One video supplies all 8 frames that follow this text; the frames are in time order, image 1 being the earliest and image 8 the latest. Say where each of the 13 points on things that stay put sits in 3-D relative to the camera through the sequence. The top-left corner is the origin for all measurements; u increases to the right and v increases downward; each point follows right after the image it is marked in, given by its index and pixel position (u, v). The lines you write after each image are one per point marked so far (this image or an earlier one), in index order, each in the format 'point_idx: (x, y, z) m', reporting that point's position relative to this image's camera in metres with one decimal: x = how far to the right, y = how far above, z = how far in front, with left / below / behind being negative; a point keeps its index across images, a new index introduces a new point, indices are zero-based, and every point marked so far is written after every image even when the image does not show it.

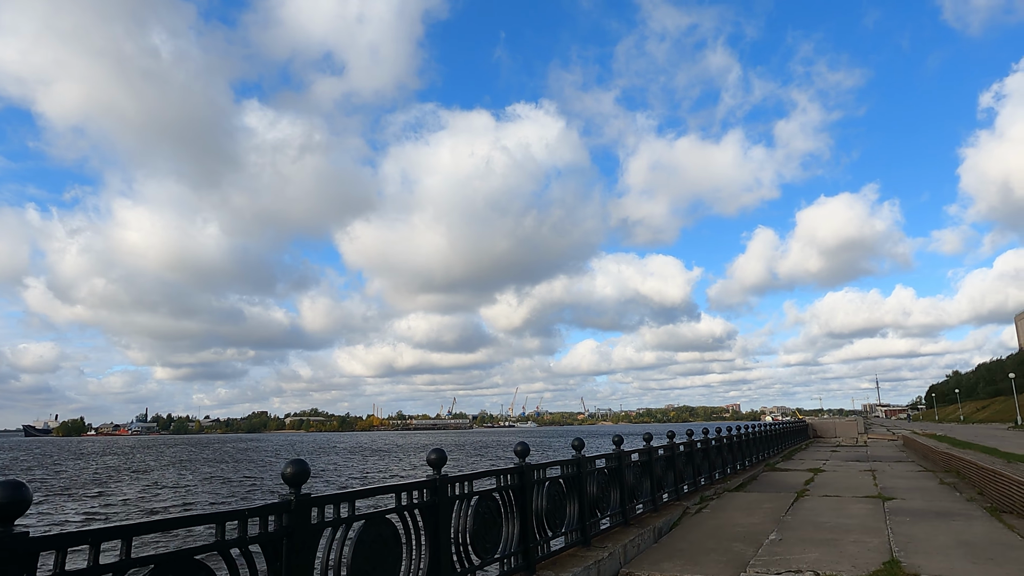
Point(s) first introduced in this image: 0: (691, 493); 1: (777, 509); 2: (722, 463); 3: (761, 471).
0: (+2.8, -3.2, +10.3) m
1: (+3.6, -3.0, +8.9) m
2: (+4.2, -3.5, +13.1) m
3: (+5.7, -4.3, +15.3) m
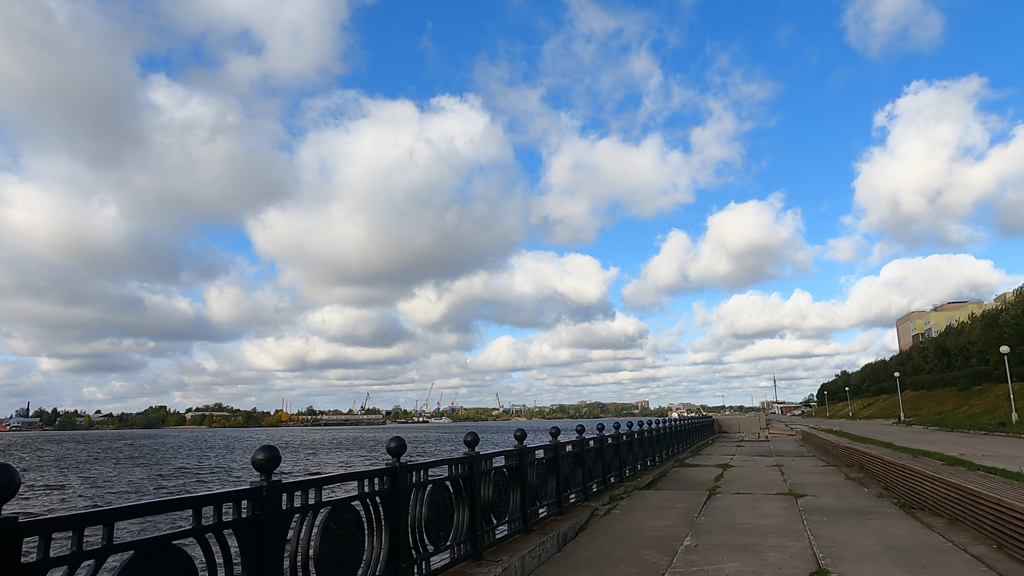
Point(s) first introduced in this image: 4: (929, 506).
0: (+1.3, -3.0, +9.5) m
1: (+2.2, -2.8, +8.3) m
2: (+2.3, -3.2, +12.5) m
3: (+3.6, -4.1, +14.9) m
4: (+5.0, -2.6, +7.9) m
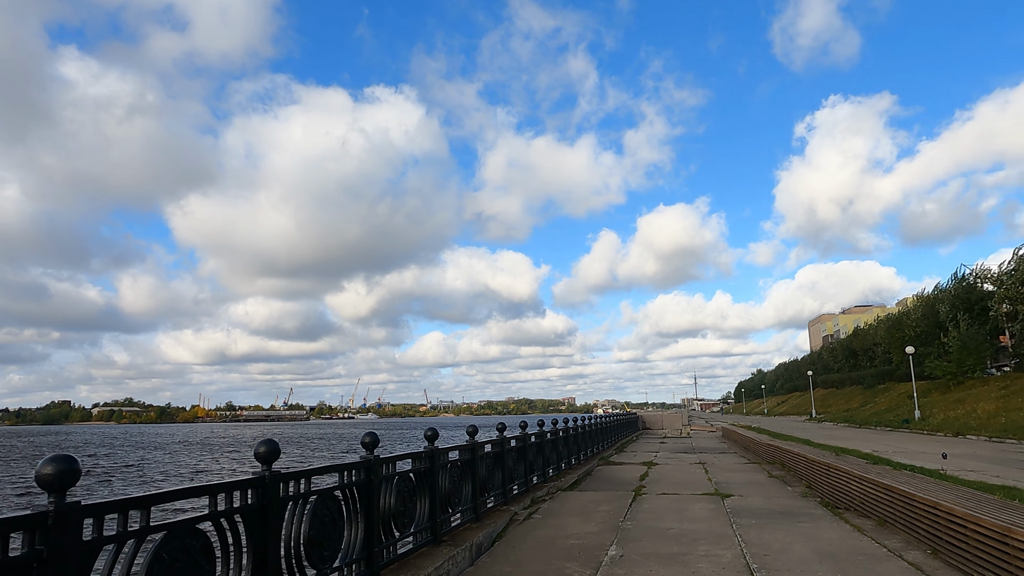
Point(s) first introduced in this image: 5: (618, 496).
0: (+0.1, -2.8, +8.9) m
1: (+1.2, -2.7, +7.8) m
2: (+0.8, -3.1, +12.0) m
3: (+1.8, -3.9, +14.5) m
4: (+4.0, -2.6, +7.7) m
5: (+1.5, -2.9, +9.2) m
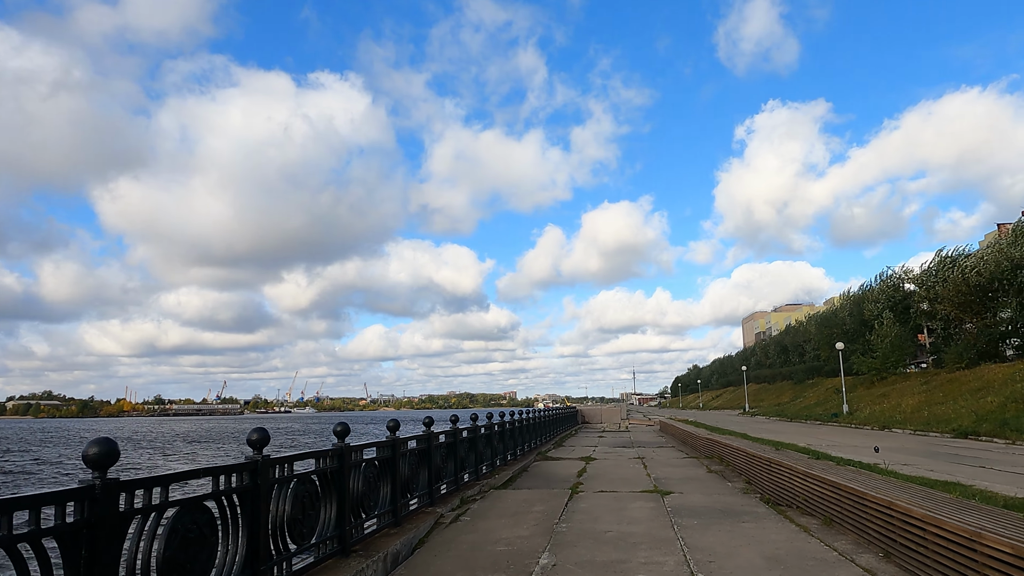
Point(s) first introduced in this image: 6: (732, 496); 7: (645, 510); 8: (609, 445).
0: (-0.8, -2.6, +8.3) m
1: (+0.4, -2.5, +7.2) m
2: (-0.4, -2.9, +11.4) m
3: (+0.4, -3.7, +14.0) m
4: (+3.2, -2.4, +7.4) m
5: (+0.5, -2.7, +8.7) m
6: (+2.9, -2.7, +8.6) m
7: (+1.5, -2.5, +7.4) m
8: (+2.8, -4.5, +18.9) m
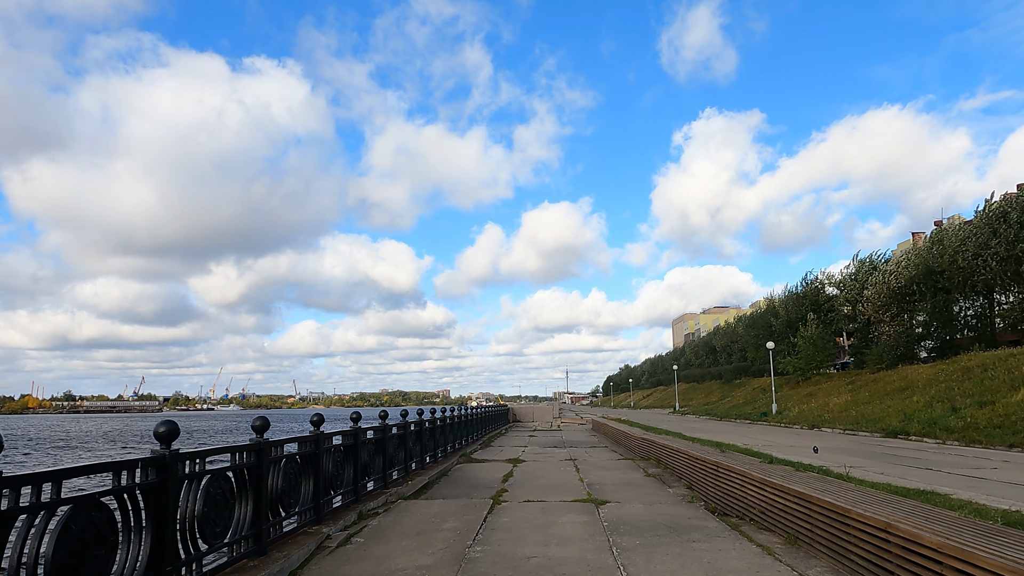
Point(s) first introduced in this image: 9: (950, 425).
0: (-1.7, -2.3, +6.9) m
1: (-0.4, -2.2, +5.9) m
2: (-1.6, -2.6, +10.0) m
3: (-1.1, -3.4, +12.7) m
4: (+2.3, -2.2, +6.4) m
5: (-0.5, -2.4, +7.4) m
6: (+1.9, -2.5, +7.6) m
7: (+0.6, -2.3, +6.3) m
8: (+0.8, -4.2, +17.8) m
9: (+12.7, -4.0, +19.1) m
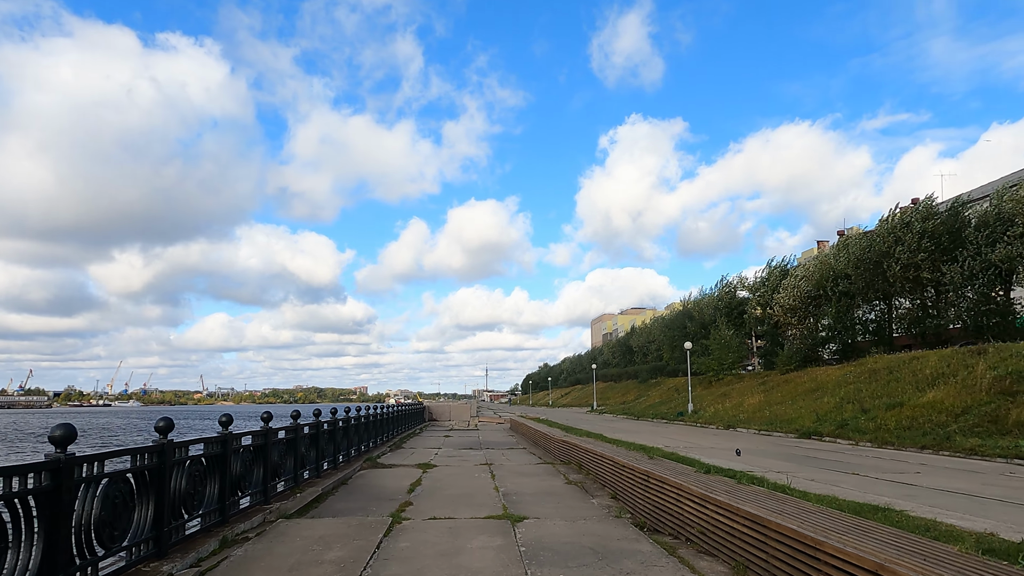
0: (-2.6, -2.1, +5.6) m
1: (-1.2, -2.0, +4.8) m
2: (-2.8, -2.3, +8.7) m
3: (-2.6, -3.2, +11.4) m
4: (+1.5, -2.1, +5.6) m
5: (-1.4, -2.3, +6.3) m
6: (+0.9, -2.4, +6.7) m
7: (-0.2, -2.1, +5.3) m
8: (-1.4, -4.0, +16.7) m
9: (+10.3, -4.1, +19.4) m
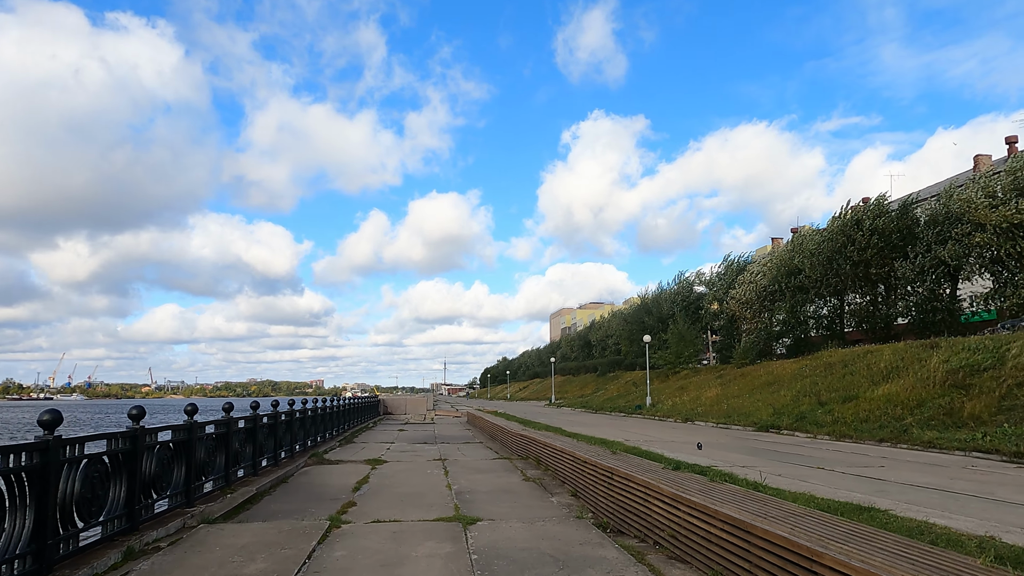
0: (-2.9, -1.9, +4.8) m
1: (-1.5, -1.8, +4.1) m
2: (-3.4, -2.1, +8.0) m
3: (-3.4, -2.9, +10.6) m
4: (+1.1, -1.9, +5.1) m
5: (-1.8, -2.1, +5.6) m
6: (+0.5, -2.2, +6.2) m
7: (-0.5, -1.9, +4.6) m
8: (-2.5, -3.7, +16.1) m
9: (+9.0, -3.9, +19.4) m
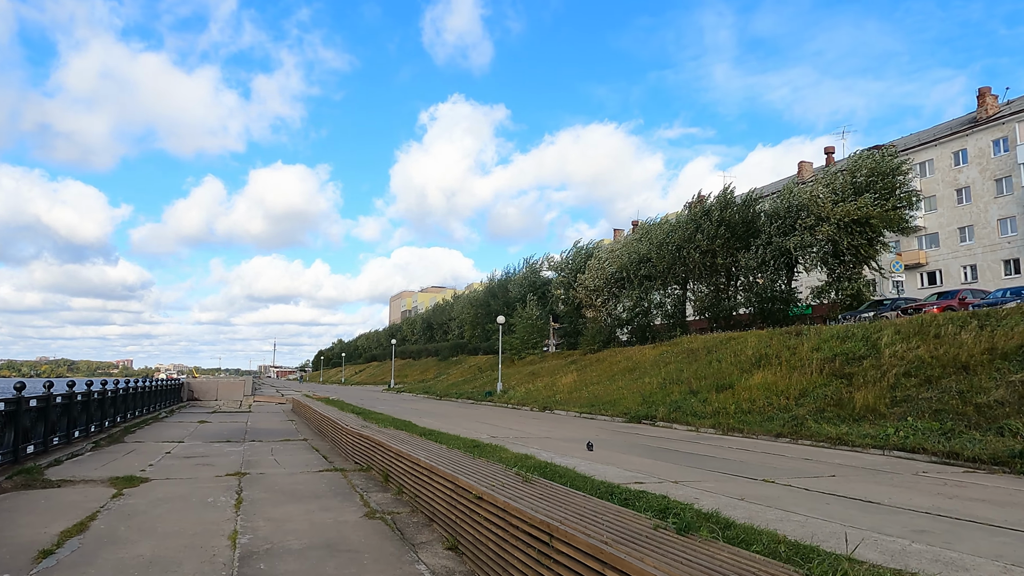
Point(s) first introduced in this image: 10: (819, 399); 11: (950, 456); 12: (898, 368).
0: (-3.2, -1.2, +0.8) m
1: (-1.7, -1.2, +0.4) m
2: (-4.4, -1.3, +3.7) m
3: (-5.0, -2.0, +6.4) m
4: (+0.6, -1.4, +2.0) m
5: (-2.3, -1.4, +1.8) m
6: (-0.3, -1.6, +2.9) m
7: (-0.9, -1.3, +1.2) m
8: (-5.5, -2.7, +11.8) m
9: (+4.9, -3.3, +17.8) m
10: (+7.1, -2.6, +15.3) m
11: (+6.5, -2.5, +9.8) m
12: (+8.9, -1.9, +15.3) m
